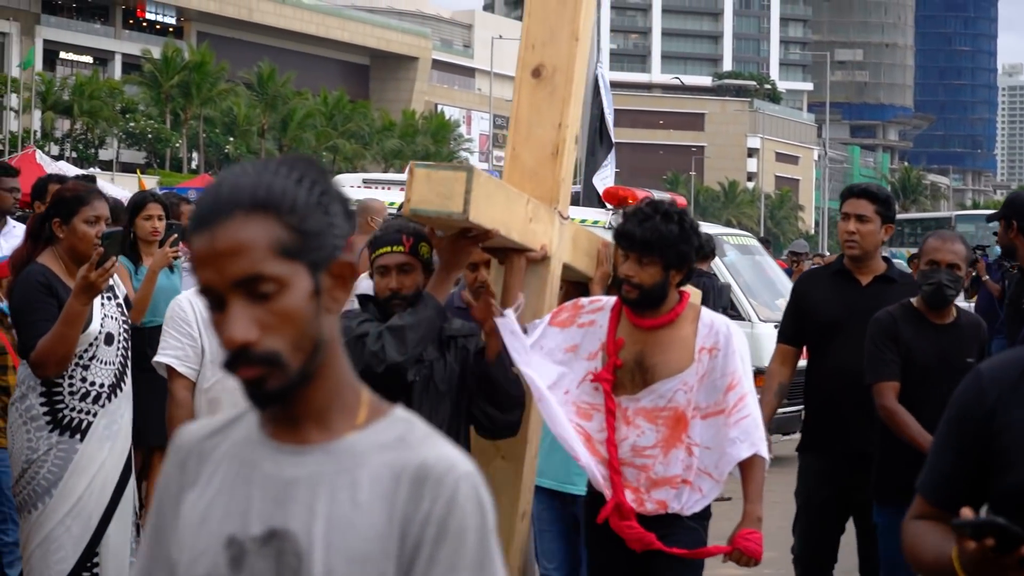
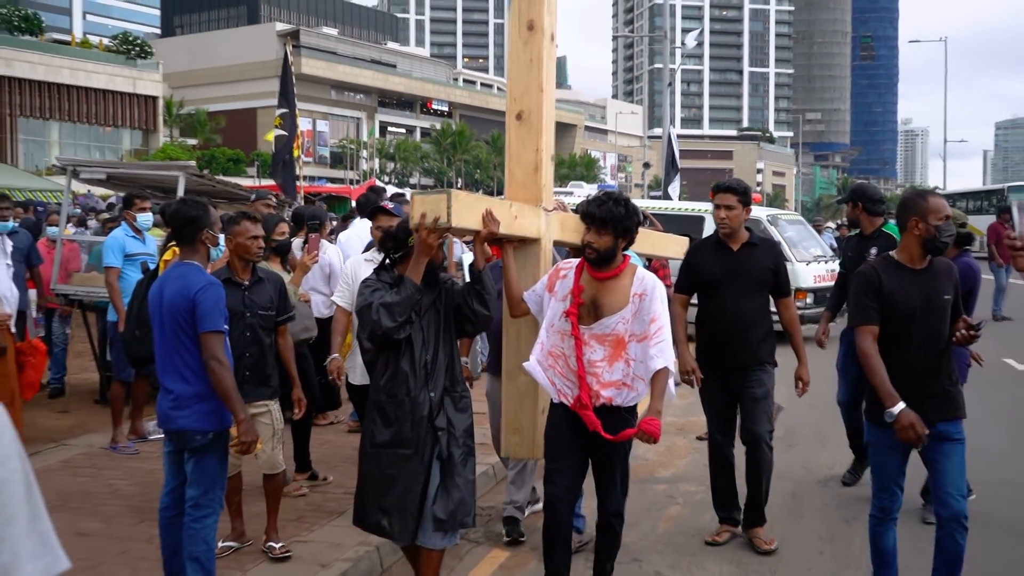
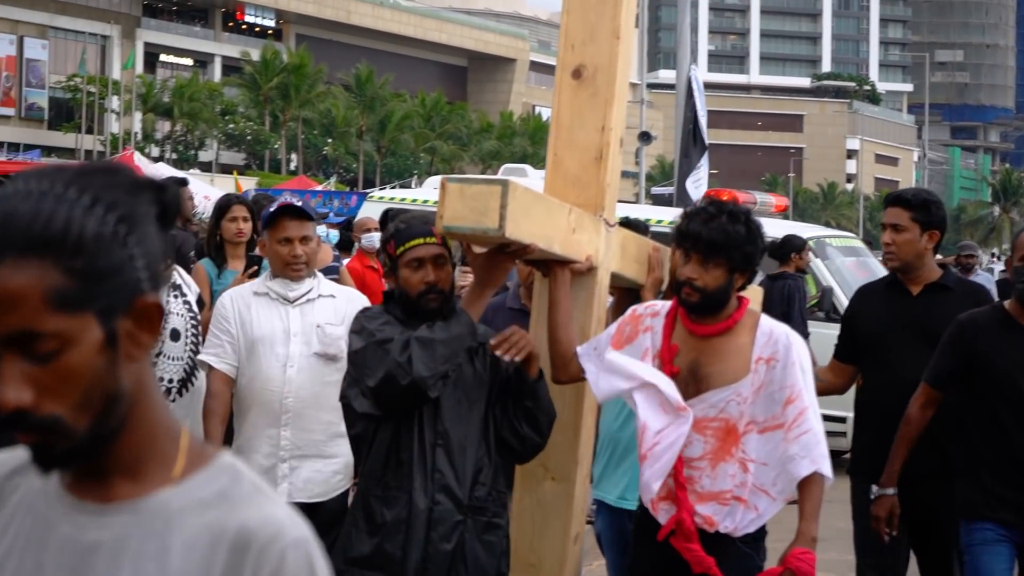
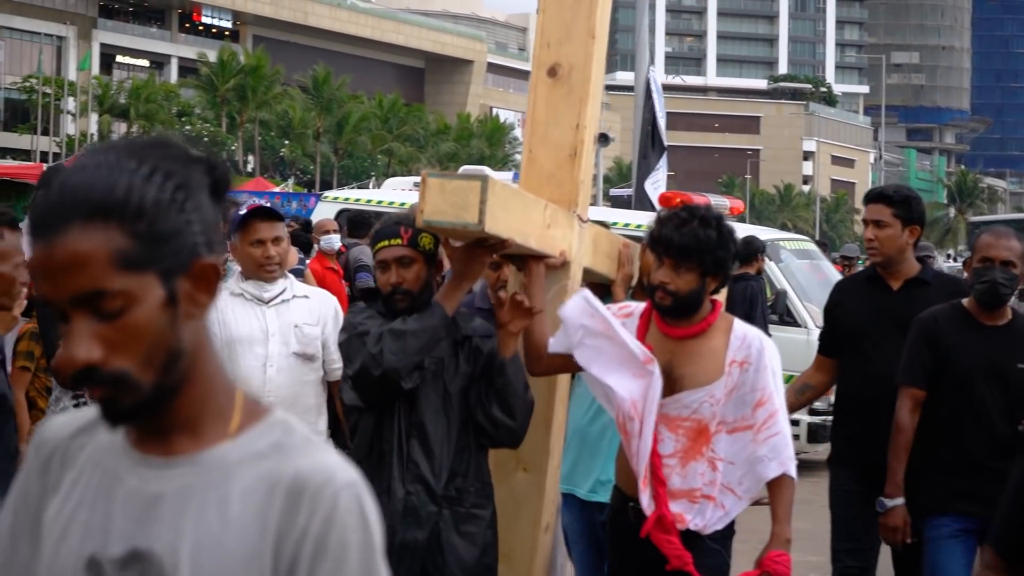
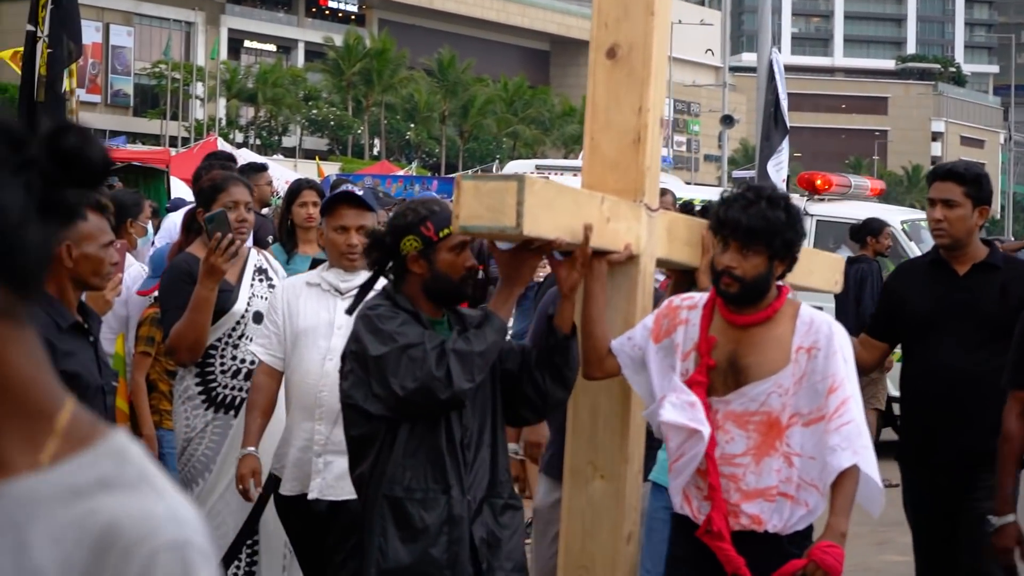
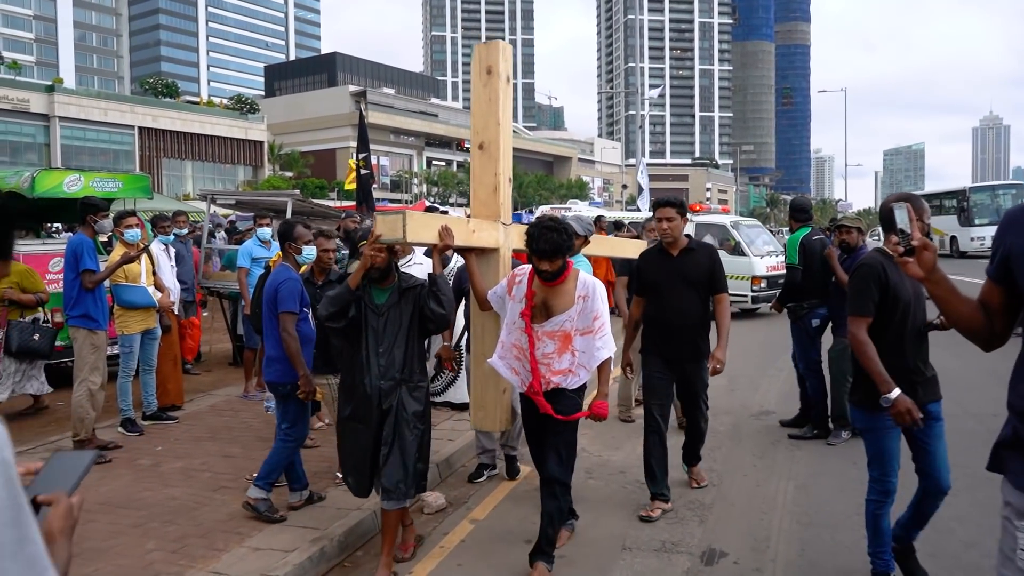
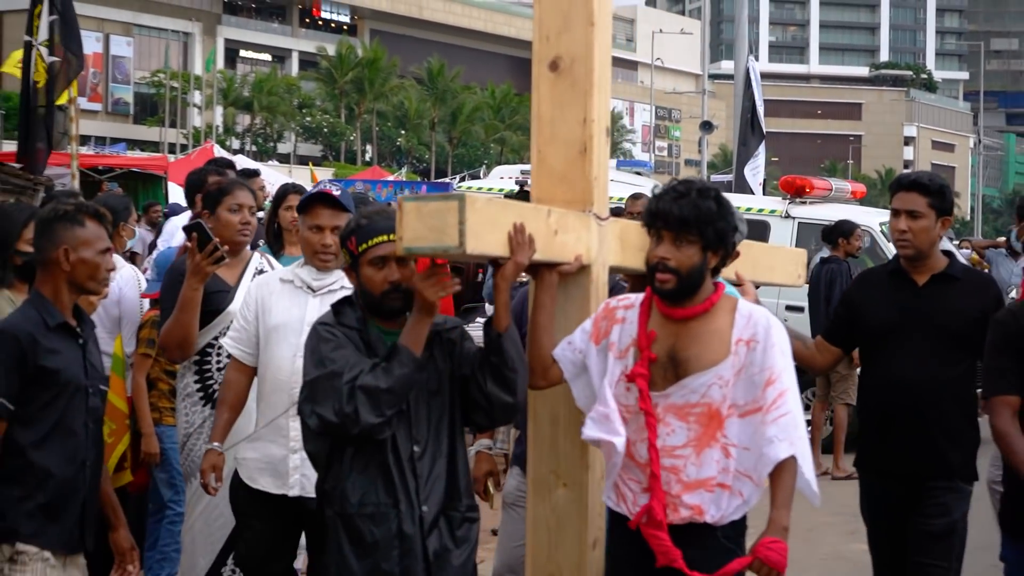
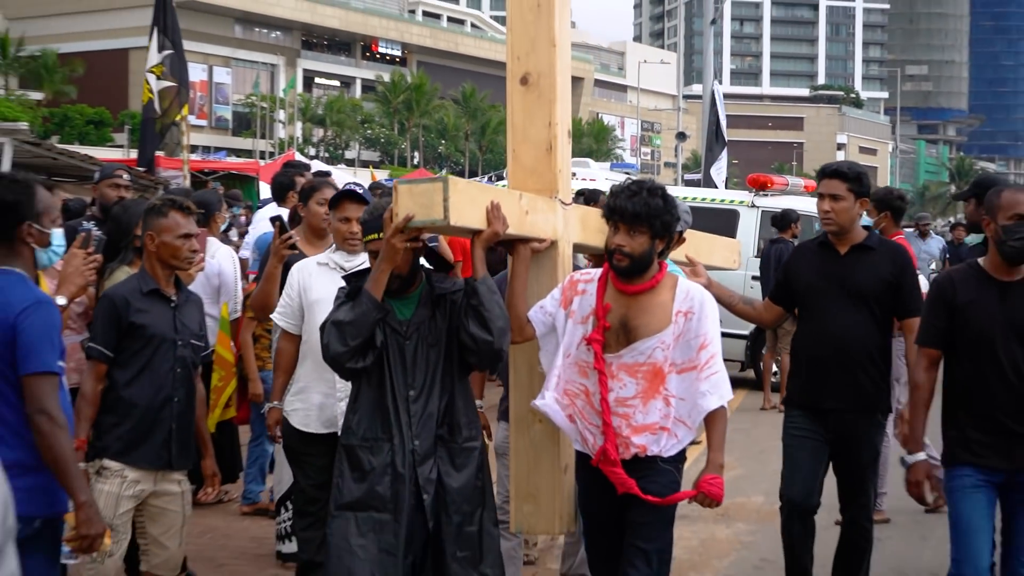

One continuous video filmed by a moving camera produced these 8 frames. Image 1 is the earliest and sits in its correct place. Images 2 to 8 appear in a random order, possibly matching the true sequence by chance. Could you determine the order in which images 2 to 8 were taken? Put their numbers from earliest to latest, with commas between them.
4, 3, 5, 7, 8, 2, 6
